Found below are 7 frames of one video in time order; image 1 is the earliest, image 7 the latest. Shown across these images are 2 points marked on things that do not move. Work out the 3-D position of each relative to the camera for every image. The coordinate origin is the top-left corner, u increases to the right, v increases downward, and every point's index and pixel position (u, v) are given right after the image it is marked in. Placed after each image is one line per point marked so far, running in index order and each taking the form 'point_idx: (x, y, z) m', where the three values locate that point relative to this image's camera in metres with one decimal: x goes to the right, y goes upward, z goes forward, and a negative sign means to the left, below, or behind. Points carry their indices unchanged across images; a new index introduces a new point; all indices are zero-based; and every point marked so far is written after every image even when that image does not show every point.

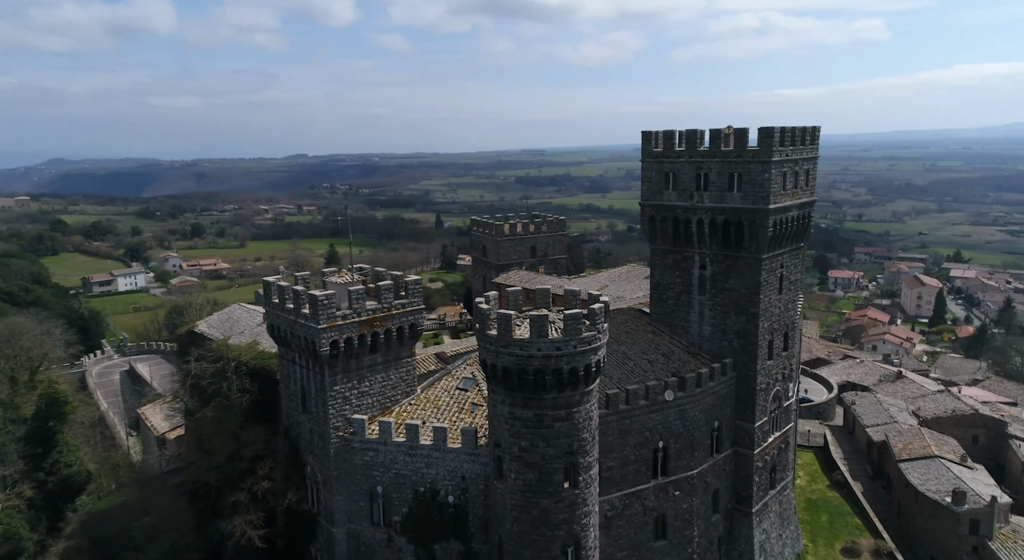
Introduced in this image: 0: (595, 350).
0: (+2.2, -1.9, +20.0) m
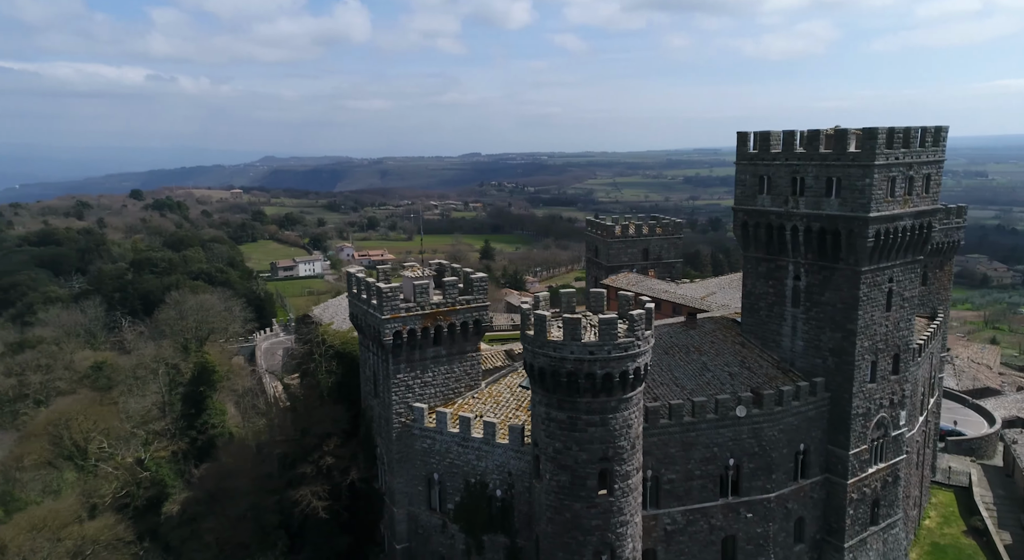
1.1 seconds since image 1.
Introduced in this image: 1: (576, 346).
0: (+3.1, -2.0, +19.6) m
1: (+1.6, -1.7, +19.2) m
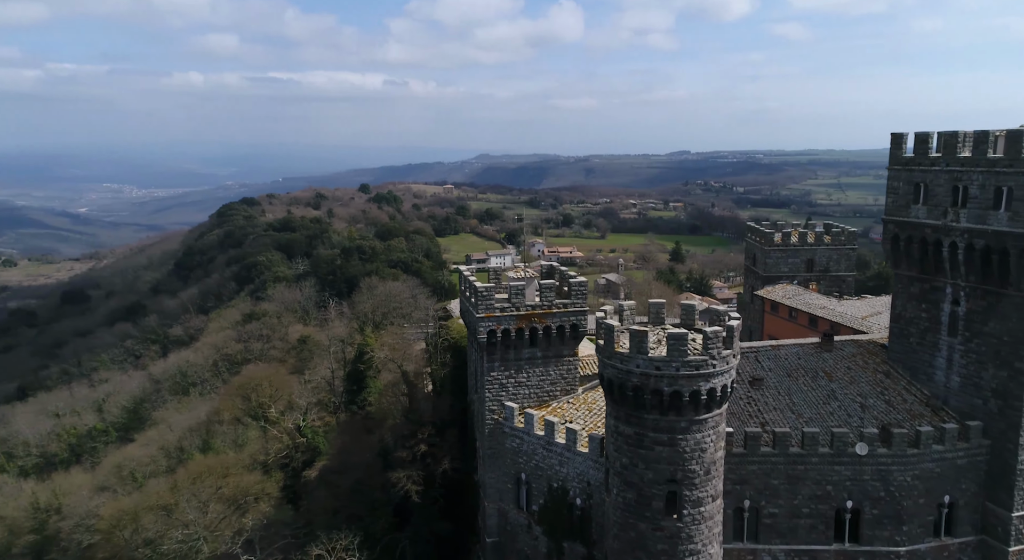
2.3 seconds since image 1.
0: (+4.6, -2.3, +18.1) m
1: (+3.1, -1.9, +18.1) m
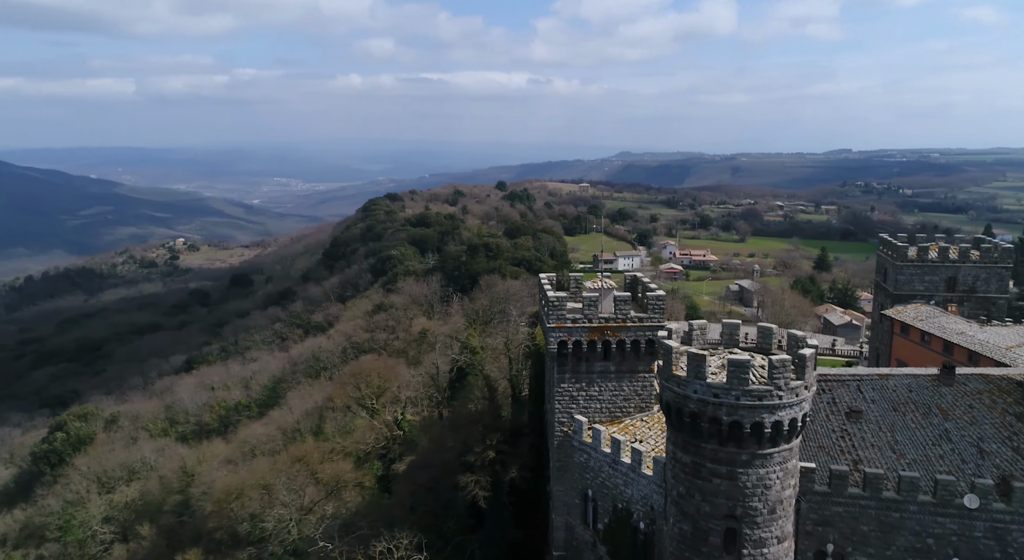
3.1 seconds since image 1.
0: (+5.6, -2.8, +16.4) m
1: (+4.2, -2.3, +16.7) m
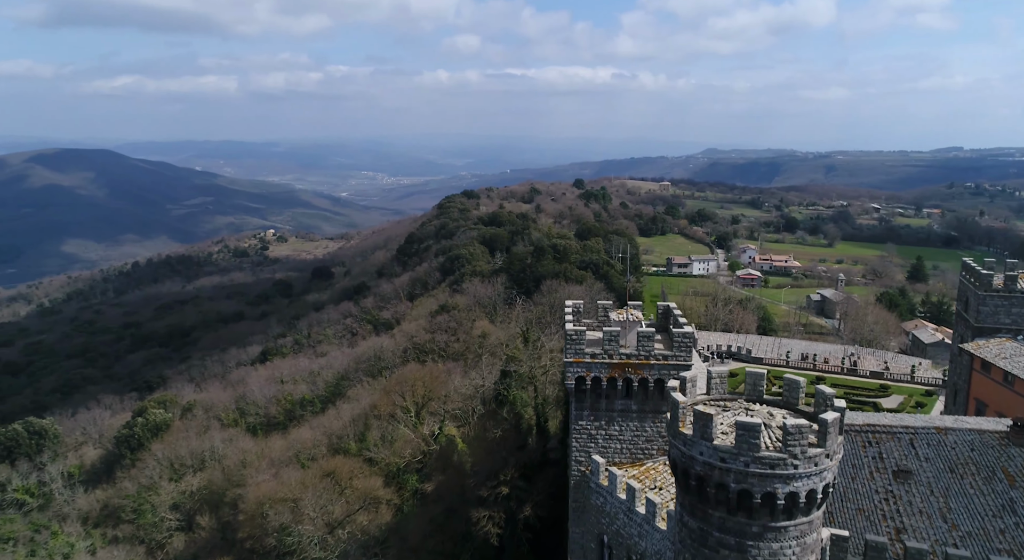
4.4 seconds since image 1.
0: (+5.3, -3.8, +14.5) m
1: (+3.9, -3.3, +15.1) m
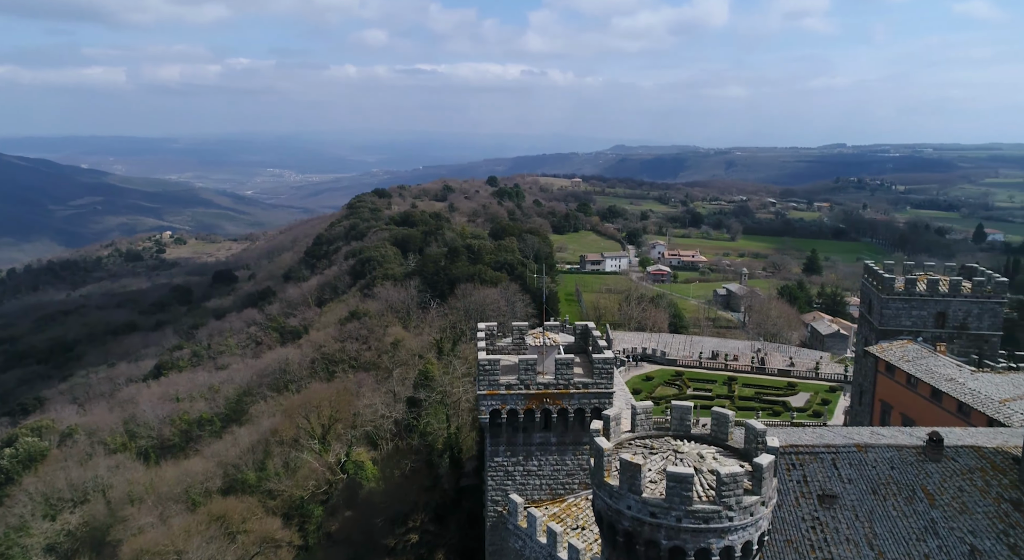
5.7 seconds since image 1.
0: (+3.6, -4.4, +13.2) m
1: (+2.2, -4.0, +13.6) m
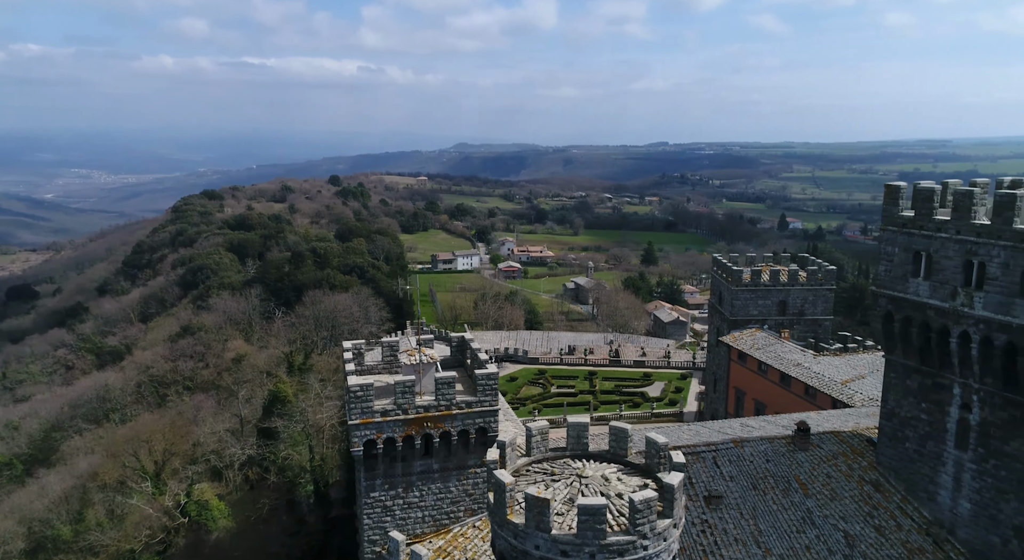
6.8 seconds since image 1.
0: (+2.0, -4.6, +12.2) m
1: (+0.5, -4.2, +12.2) m
